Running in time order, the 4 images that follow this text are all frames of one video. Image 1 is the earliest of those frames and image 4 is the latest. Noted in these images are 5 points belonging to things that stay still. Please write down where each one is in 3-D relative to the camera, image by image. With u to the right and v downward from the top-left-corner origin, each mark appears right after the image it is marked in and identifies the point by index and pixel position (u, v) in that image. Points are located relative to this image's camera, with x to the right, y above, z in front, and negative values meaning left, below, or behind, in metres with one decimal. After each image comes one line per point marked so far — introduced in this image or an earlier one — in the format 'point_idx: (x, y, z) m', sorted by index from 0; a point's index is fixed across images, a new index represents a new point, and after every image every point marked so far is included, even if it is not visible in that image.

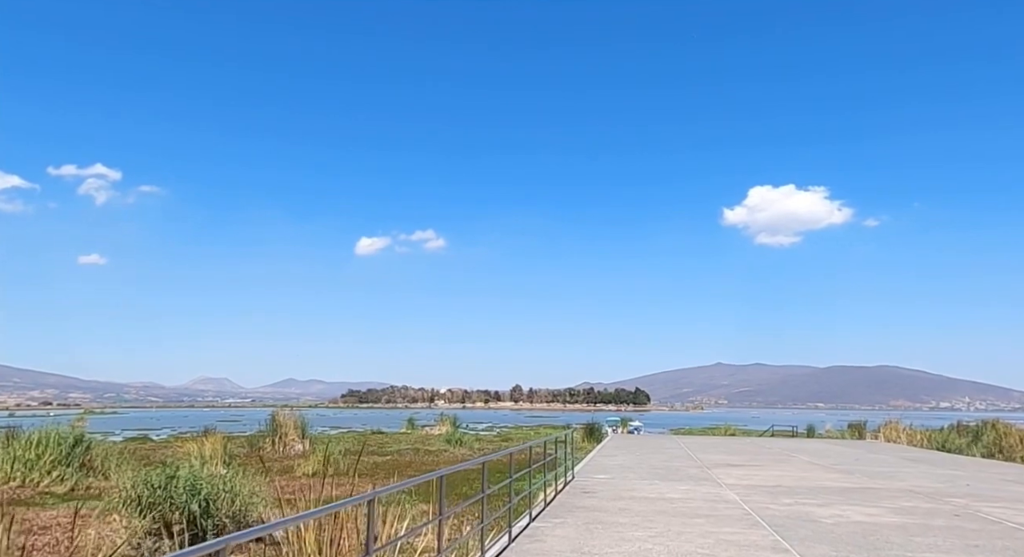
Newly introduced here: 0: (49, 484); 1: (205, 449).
0: (-10.3, -4.6, +16.3) m
1: (-8.1, -4.5, +19.4) m
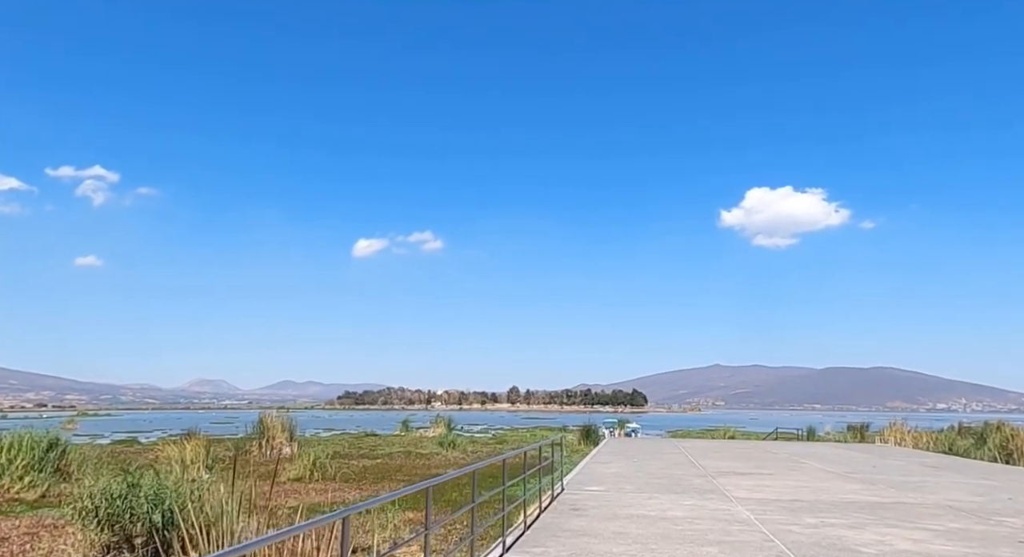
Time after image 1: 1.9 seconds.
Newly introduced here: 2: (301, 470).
0: (-10.5, -4.5, +15.6) m
1: (-8.3, -4.4, +18.7) m
2: (-5.5, -5.0, +19.2) m
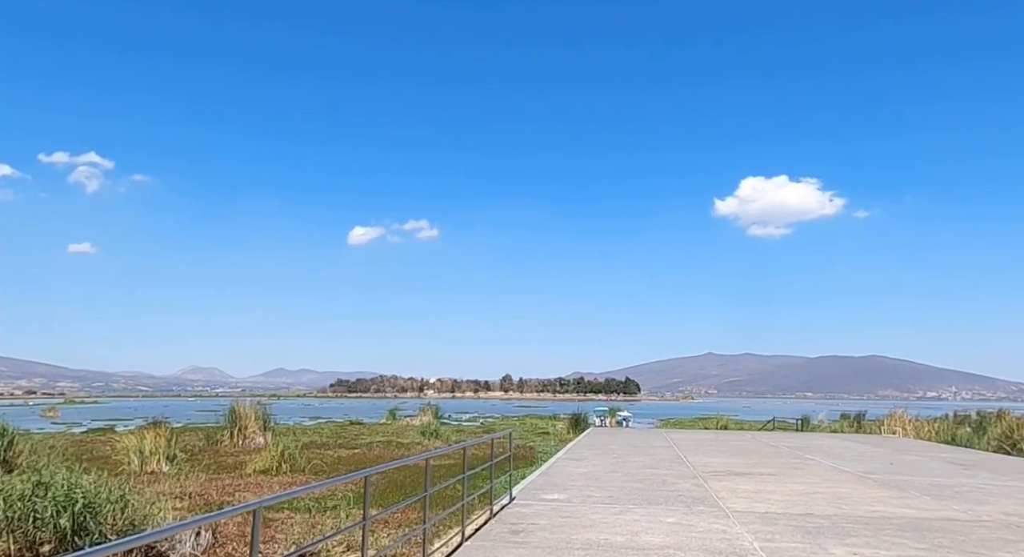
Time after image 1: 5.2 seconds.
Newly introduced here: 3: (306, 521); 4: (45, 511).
0: (-11.0, -4.0, +14.4) m
1: (-8.8, -3.9, +17.5) m
2: (-6.0, -4.5, +18.1) m
3: (-2.9, -3.4, +10.3) m
4: (-4.9, -2.5, +7.8) m
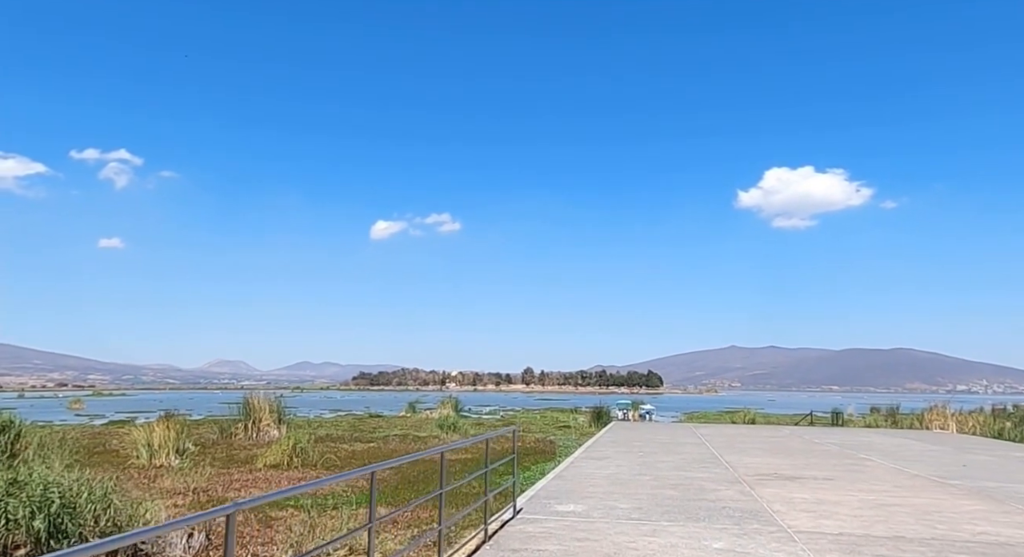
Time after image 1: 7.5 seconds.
0: (-10.6, -3.8, +14.0) m
1: (-8.3, -3.6, +17.0) m
2: (-5.6, -4.2, +17.5) m
3: (-2.7, -3.2, +9.6) m
4: (-4.8, -2.3, +7.2) m
